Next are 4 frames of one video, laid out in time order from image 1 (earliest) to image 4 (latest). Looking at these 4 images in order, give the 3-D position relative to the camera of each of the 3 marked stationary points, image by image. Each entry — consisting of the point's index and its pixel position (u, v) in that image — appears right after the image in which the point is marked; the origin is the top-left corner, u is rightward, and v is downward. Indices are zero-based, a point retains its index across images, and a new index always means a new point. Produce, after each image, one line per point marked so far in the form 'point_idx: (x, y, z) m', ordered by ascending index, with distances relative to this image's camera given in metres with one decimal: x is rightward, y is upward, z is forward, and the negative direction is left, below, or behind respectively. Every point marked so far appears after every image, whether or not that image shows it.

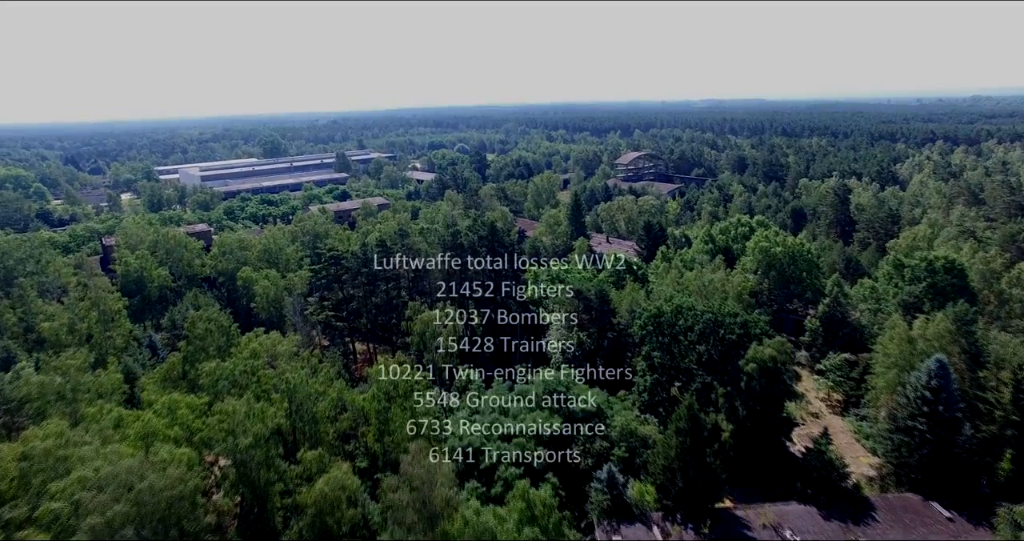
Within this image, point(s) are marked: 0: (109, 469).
0: (-10.5, -5.2, +14.8) m
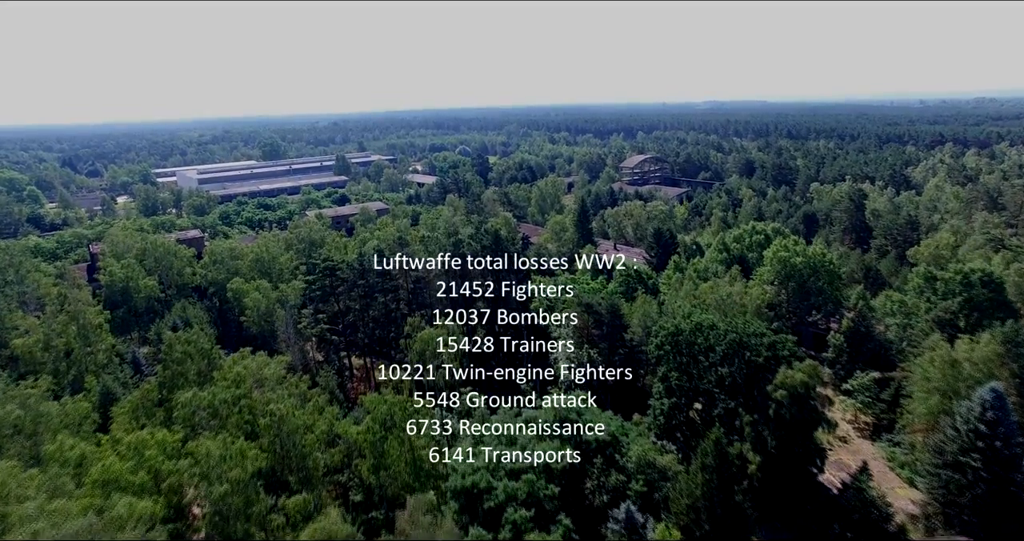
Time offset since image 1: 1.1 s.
0: (-10.2, -5.8, +12.8) m
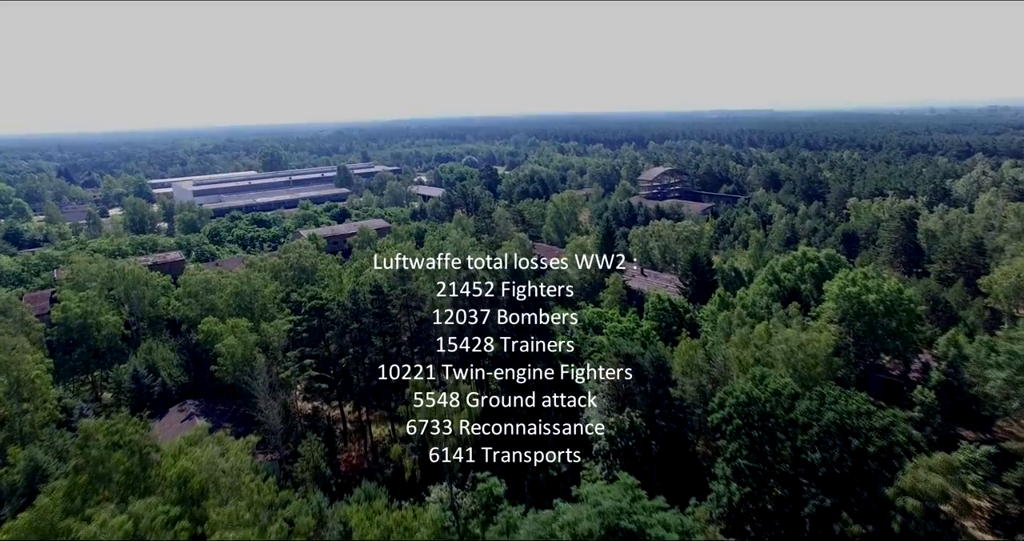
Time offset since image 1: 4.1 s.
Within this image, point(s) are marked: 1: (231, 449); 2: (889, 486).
0: (-9.3, -7.5, +7.5) m
1: (-9.1, -5.7, +18.3) m
2: (+11.4, -6.4, +17.6) m
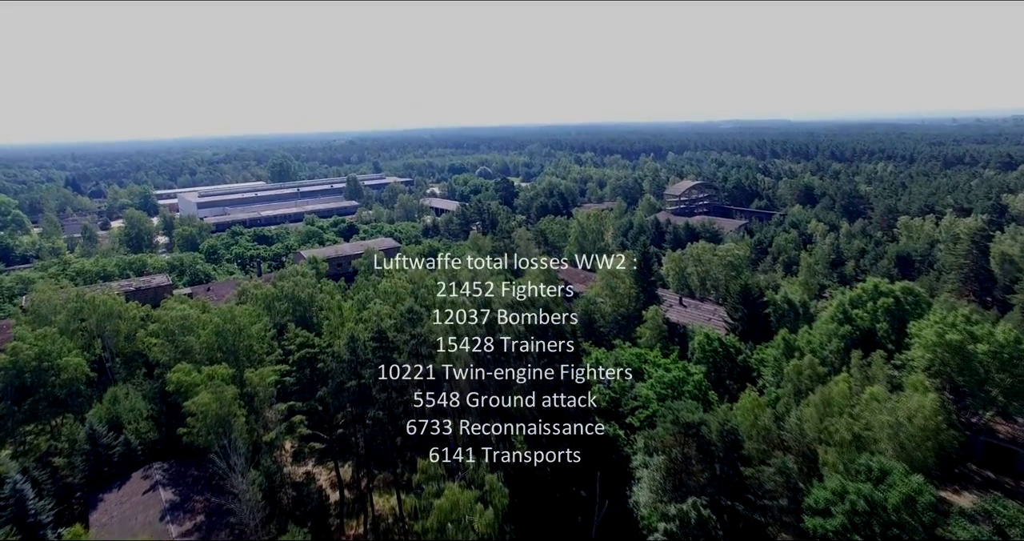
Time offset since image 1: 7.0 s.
0: (-8.5, -8.8, +2.6) m
1: (-8.0, -7.2, +13.4) m
2: (+12.5, -8.0, +12.3) m
